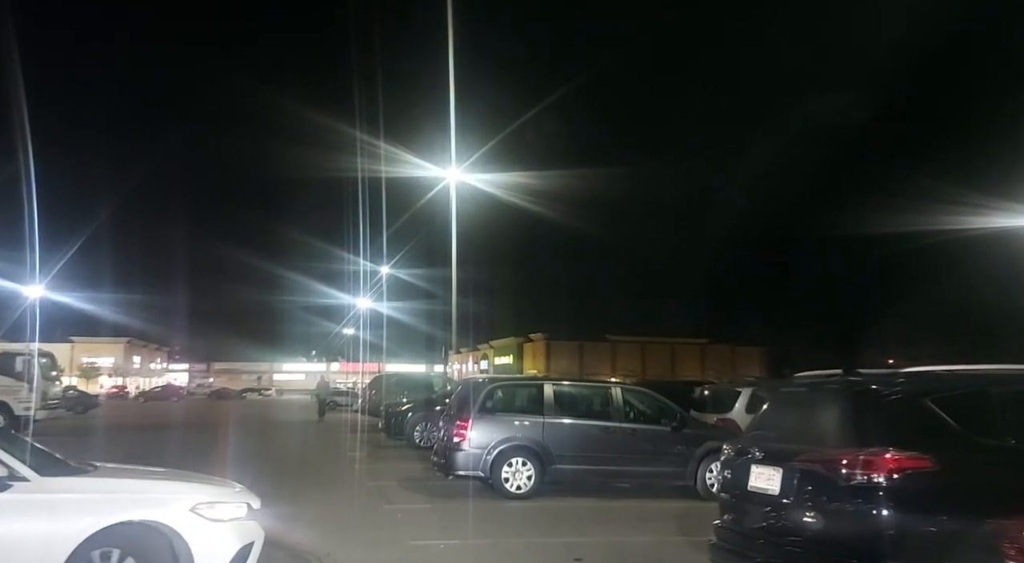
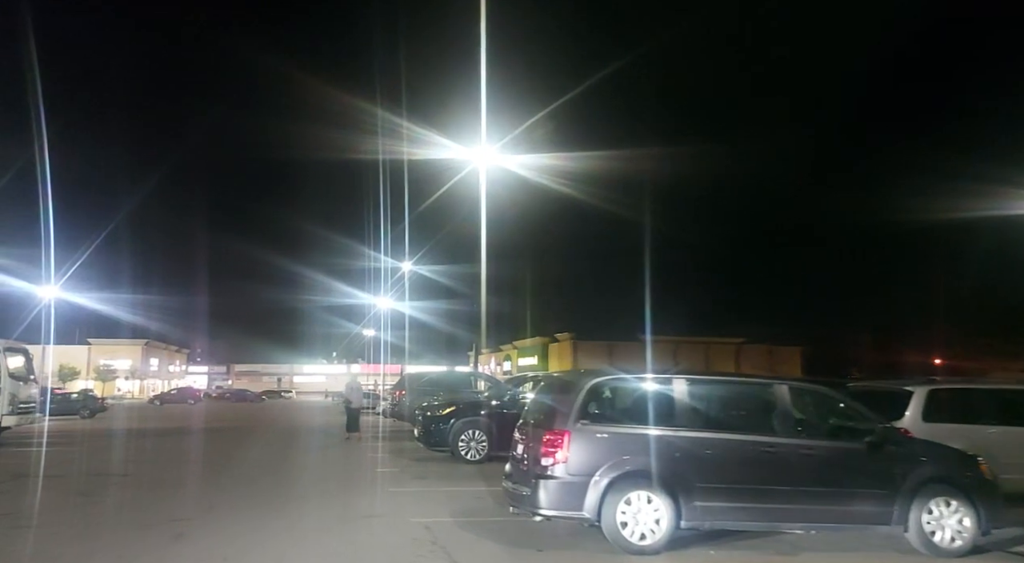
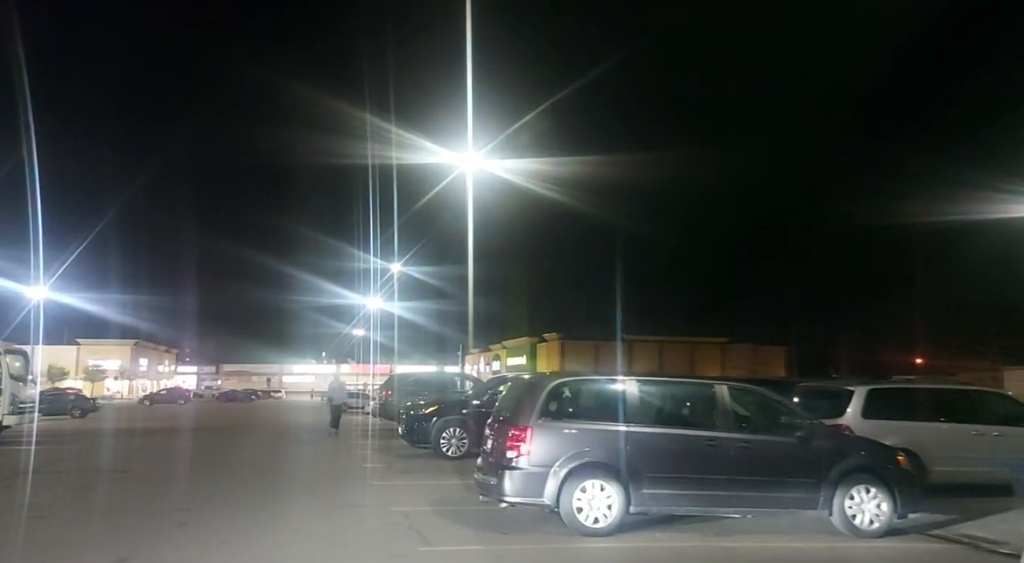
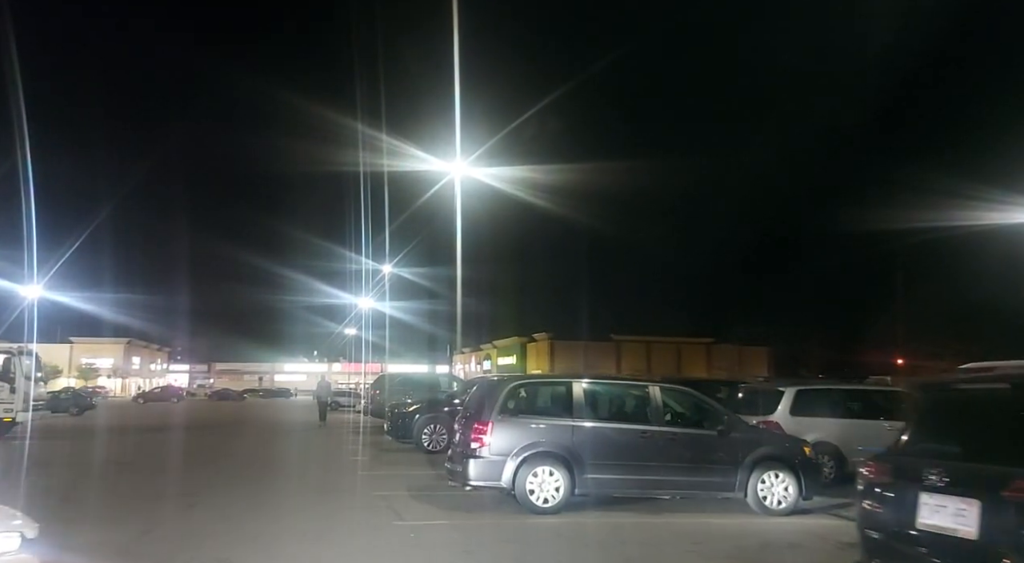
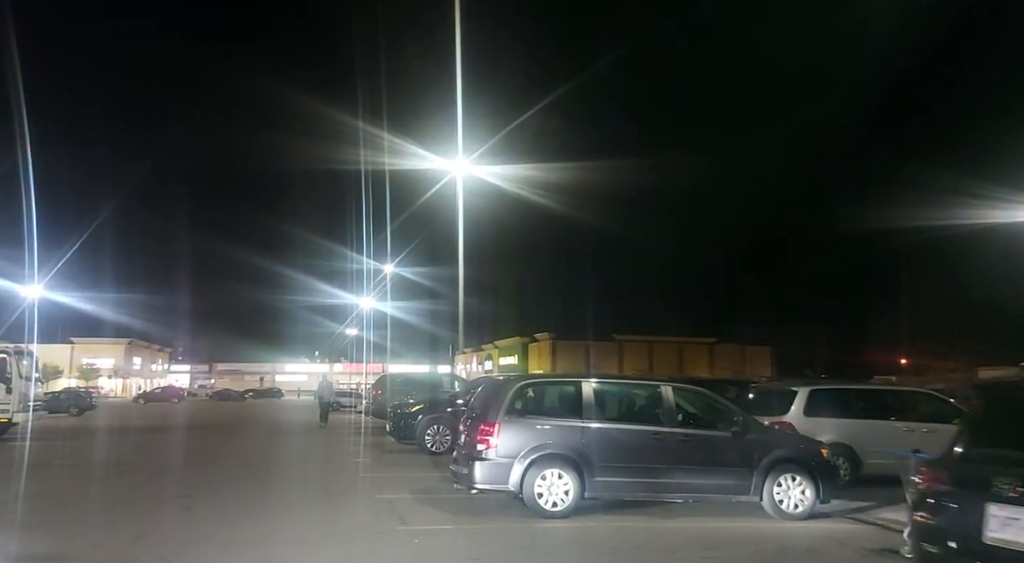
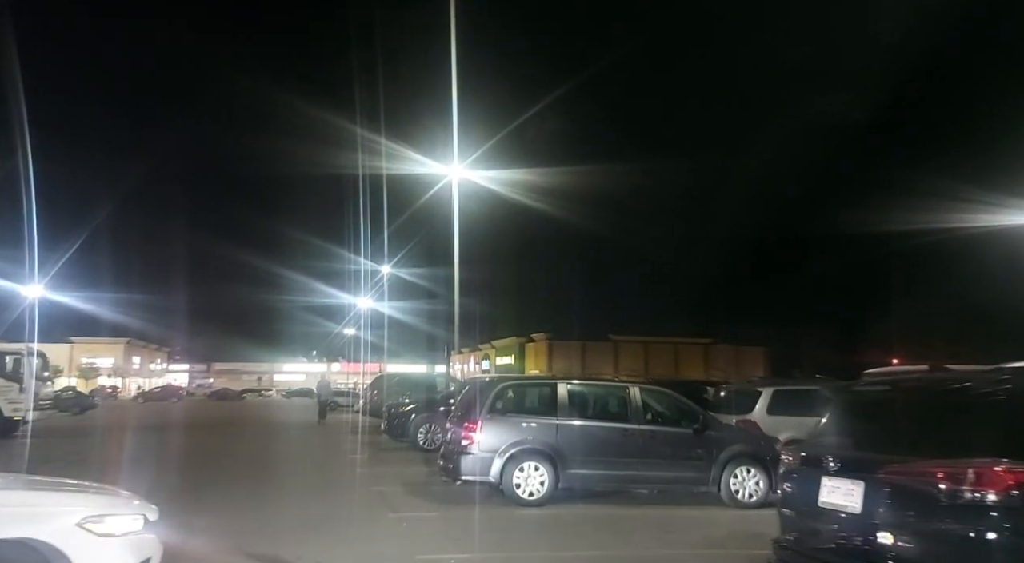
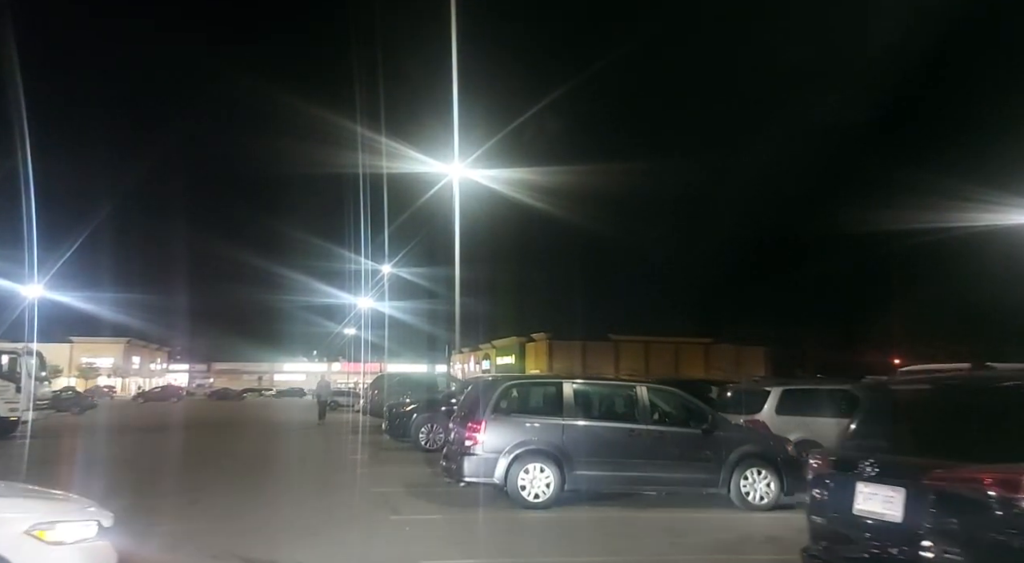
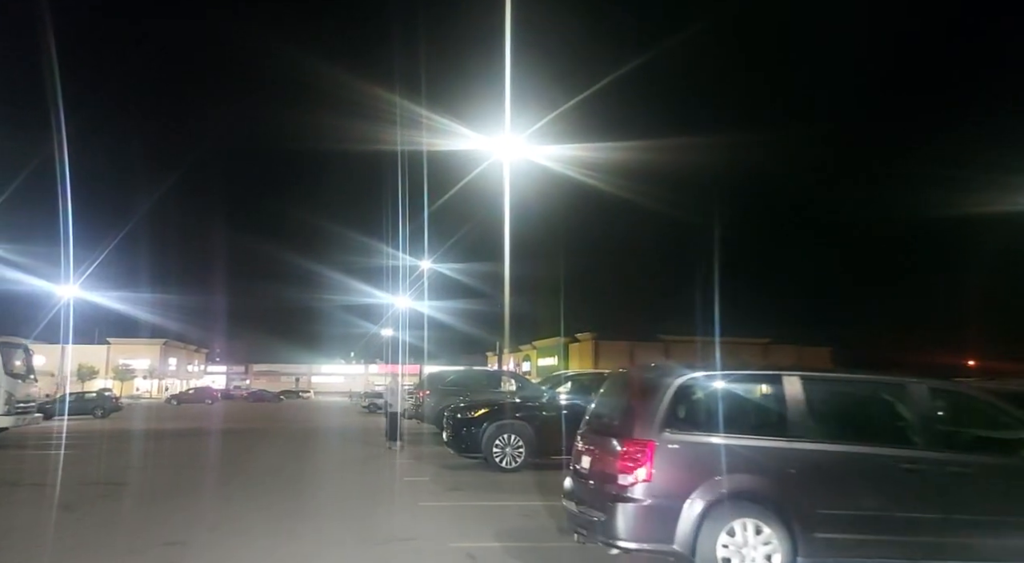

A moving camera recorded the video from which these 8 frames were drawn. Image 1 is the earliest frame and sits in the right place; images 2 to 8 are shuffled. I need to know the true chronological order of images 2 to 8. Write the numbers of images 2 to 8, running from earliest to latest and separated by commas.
6, 7, 4, 5, 3, 2, 8
